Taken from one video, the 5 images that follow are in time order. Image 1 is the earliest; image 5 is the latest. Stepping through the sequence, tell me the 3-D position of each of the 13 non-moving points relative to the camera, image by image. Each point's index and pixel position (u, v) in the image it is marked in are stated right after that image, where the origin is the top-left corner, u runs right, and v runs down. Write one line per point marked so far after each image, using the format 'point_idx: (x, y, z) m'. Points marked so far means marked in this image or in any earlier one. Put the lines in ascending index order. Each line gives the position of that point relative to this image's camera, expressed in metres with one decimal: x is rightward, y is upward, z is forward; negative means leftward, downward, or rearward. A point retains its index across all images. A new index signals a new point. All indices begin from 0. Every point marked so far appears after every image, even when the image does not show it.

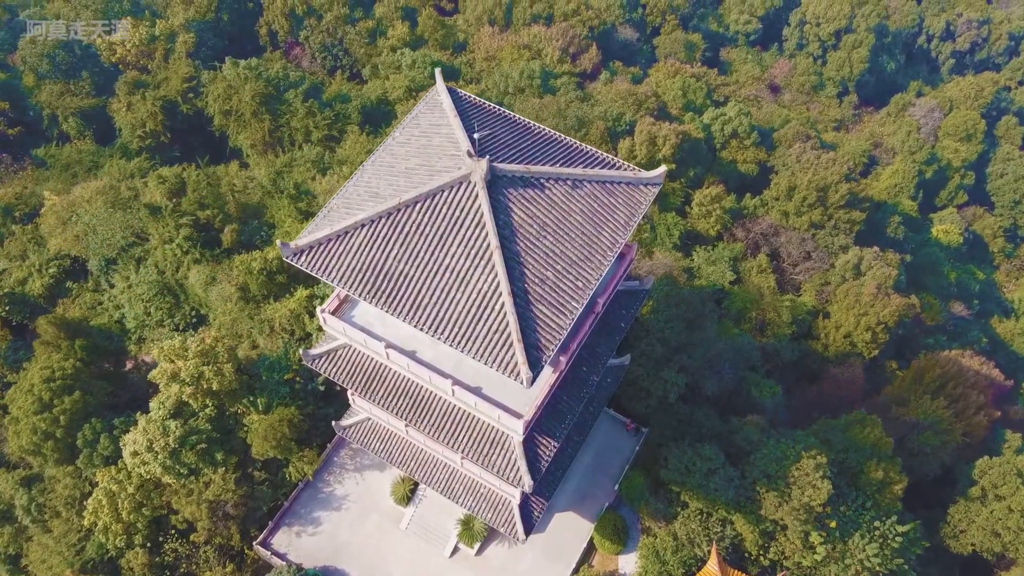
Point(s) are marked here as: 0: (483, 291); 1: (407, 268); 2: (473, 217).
0: (-0.9, -0.1, +18.8) m
1: (-3.3, +0.6, +19.3) m
2: (-1.2, +2.2, +19.0) m
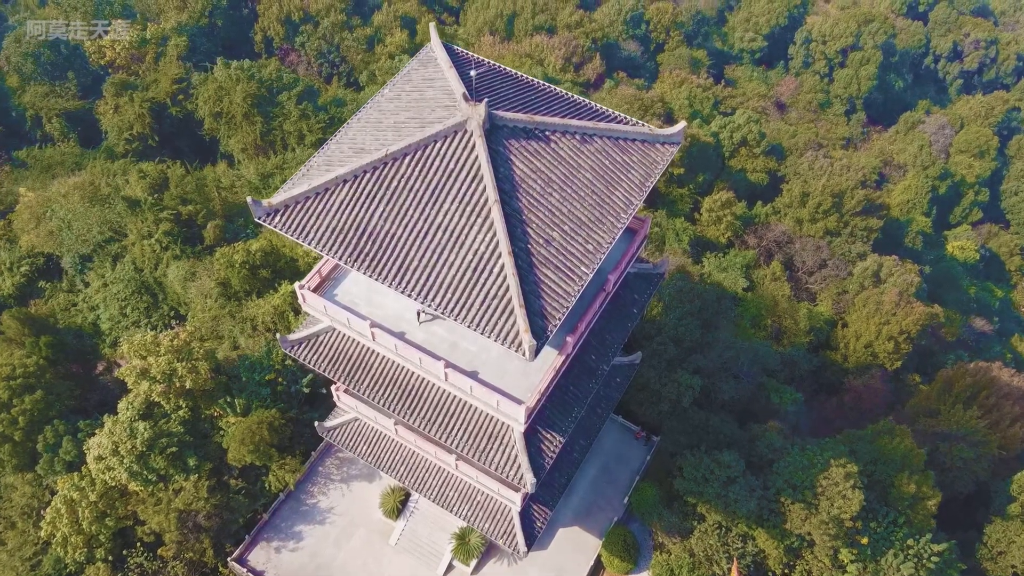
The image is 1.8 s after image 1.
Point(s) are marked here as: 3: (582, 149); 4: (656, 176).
0: (-0.8, +1.0, +16.4) m
1: (-3.3, +1.7, +17.0) m
2: (-1.2, +3.3, +16.8) m
3: (+2.1, +4.1, +18.1) m
4: (+4.4, +3.4, +18.7) m
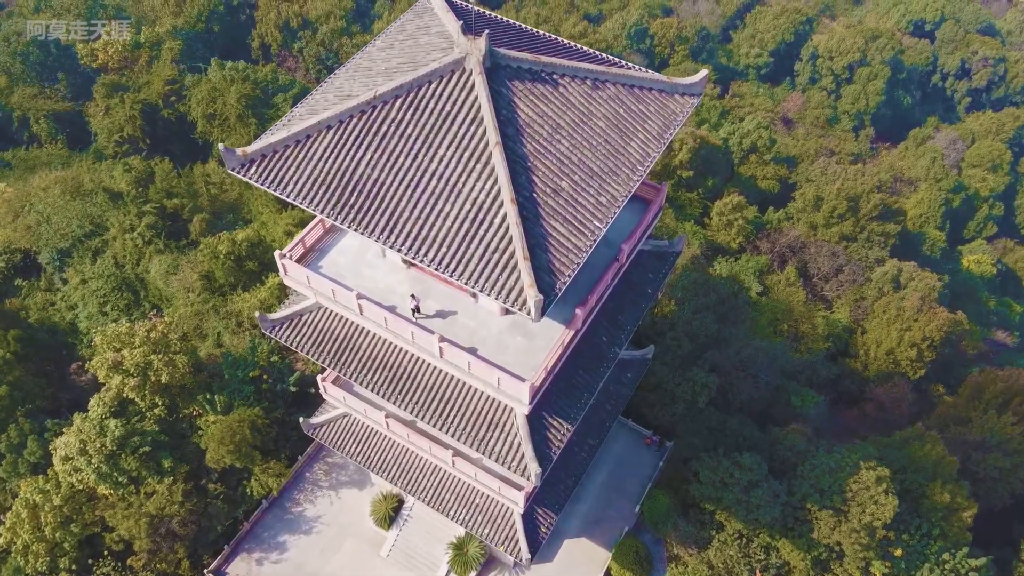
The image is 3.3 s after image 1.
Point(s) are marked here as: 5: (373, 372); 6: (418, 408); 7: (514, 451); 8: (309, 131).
0: (-0.8, +2.1, +14.5) m
1: (-3.2, +2.7, +15.2) m
2: (-1.1, +4.3, +15.0) m
3: (+2.2, +5.1, +16.4) m
4: (+4.5, +4.4, +16.9) m
5: (-4.4, -2.7, +19.5) m
6: (-2.9, -3.7, +19.0) m
7: (+0.1, -4.8, +18.1) m
8: (-5.1, +4.0, +15.6) m
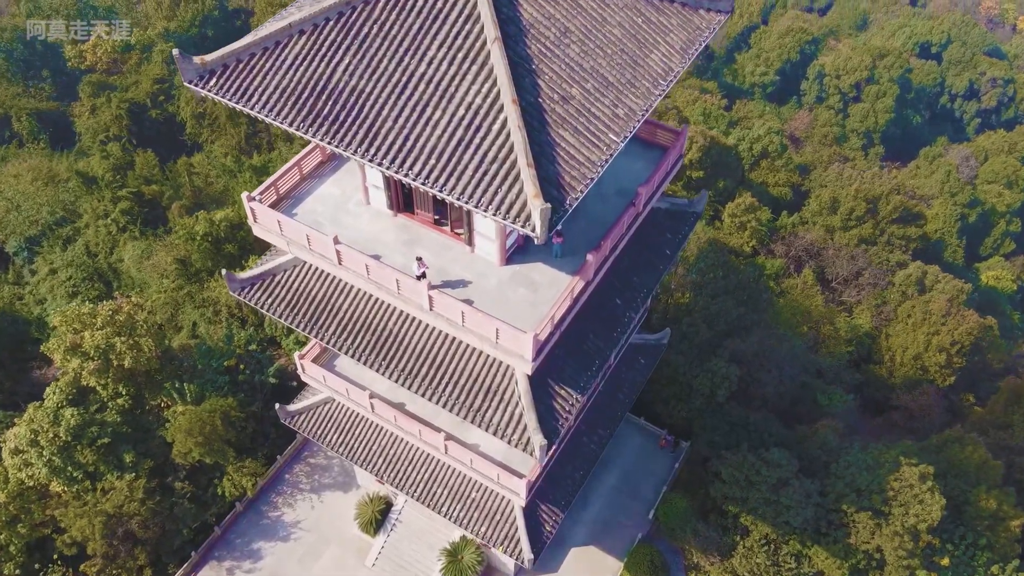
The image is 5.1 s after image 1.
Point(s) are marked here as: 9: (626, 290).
0: (-0.7, +3.6, +12.3) m
1: (-3.2, +4.3, +13.0) m
2: (-1.1, +5.9, +12.9) m
3: (+2.2, +6.6, +14.3) m
4: (+4.5, +5.9, +14.8) m
5: (-4.4, -1.3, +17.1) m
6: (-2.9, -2.3, +16.5) m
7: (+0.1, -3.4, +15.6) m
8: (-5.1, +5.5, +13.5) m
9: (+3.4, 0.0, +18.0) m
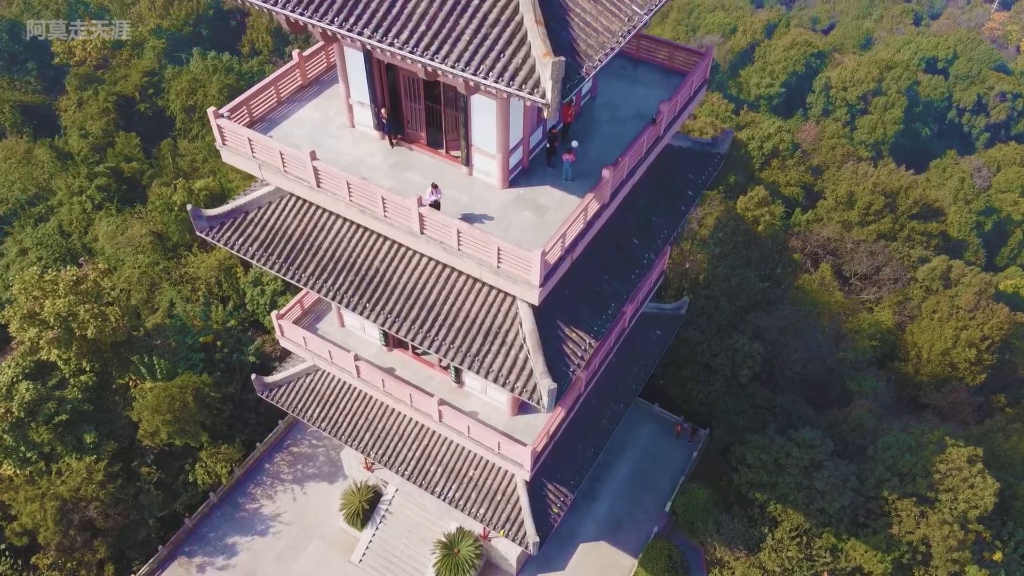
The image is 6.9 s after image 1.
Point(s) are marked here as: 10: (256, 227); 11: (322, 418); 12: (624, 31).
0: (-0.6, +5.5, +10.4) m
1: (-3.1, +6.1, +11.1) m
2: (-1.0, +7.7, +11.1) m
3: (+2.3, +8.3, +12.5) m
4: (+4.6, +7.6, +13.0) m
5: (-4.3, +0.3, +14.9) m
6: (-2.8, -0.7, +14.3) m
7: (+0.1, -1.7, +13.4) m
8: (-5.0, +7.3, +11.7) m
9: (+3.4, +1.6, +16.0) m
10: (-6.5, +1.6, +15.8) m
11: (-6.2, -4.2, +20.1) m
12: (+1.9, +4.4, +10.4) m
